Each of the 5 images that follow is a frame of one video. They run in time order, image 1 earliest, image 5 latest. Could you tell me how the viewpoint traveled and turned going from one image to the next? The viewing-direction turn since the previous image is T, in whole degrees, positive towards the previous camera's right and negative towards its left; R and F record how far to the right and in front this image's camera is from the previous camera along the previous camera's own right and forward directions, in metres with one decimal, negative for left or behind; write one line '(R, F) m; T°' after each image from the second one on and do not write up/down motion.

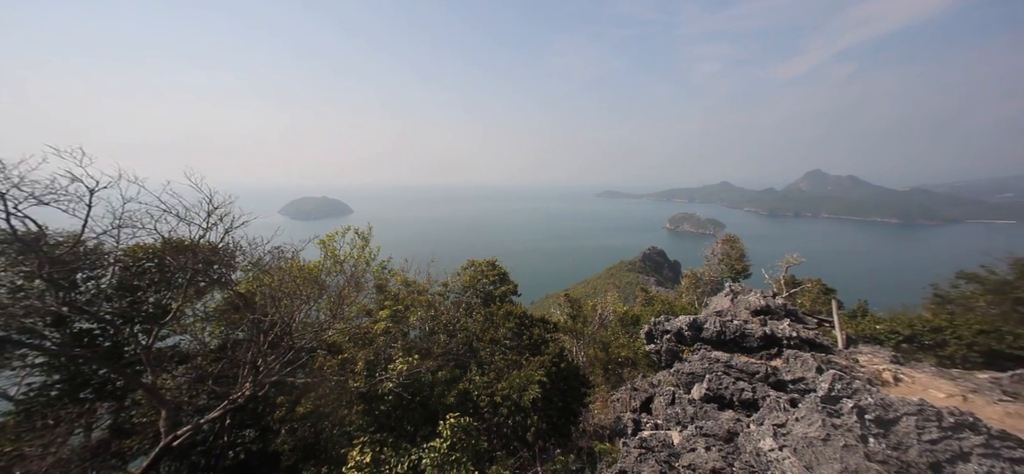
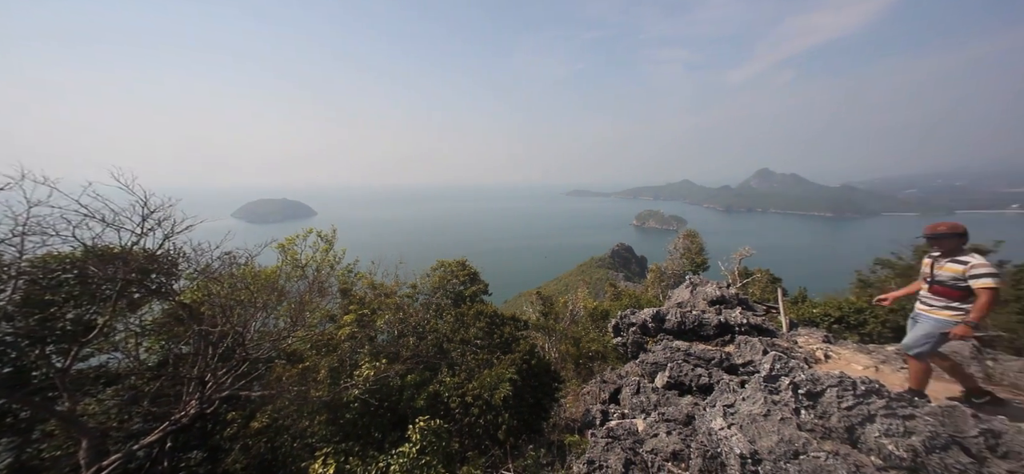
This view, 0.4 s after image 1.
(+0.2, -0.2) m; +5°
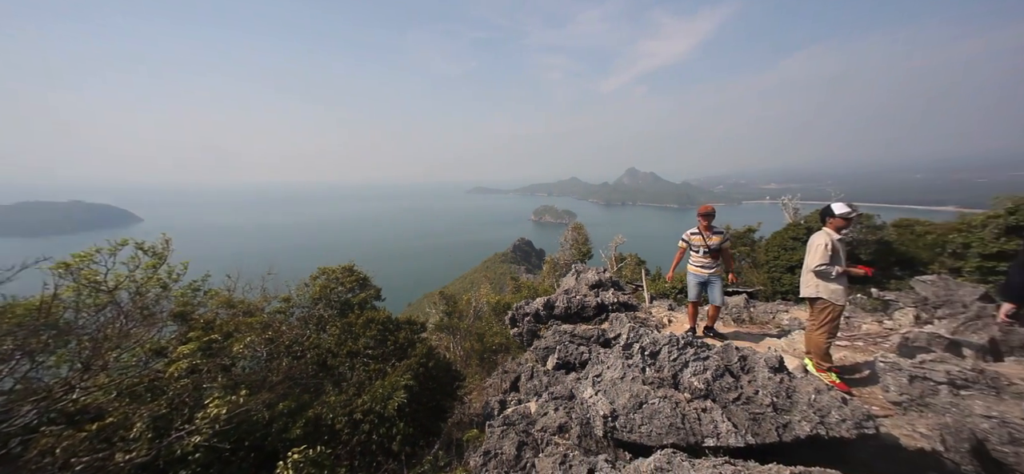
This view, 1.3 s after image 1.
(+0.5, -0.2) m; +15°
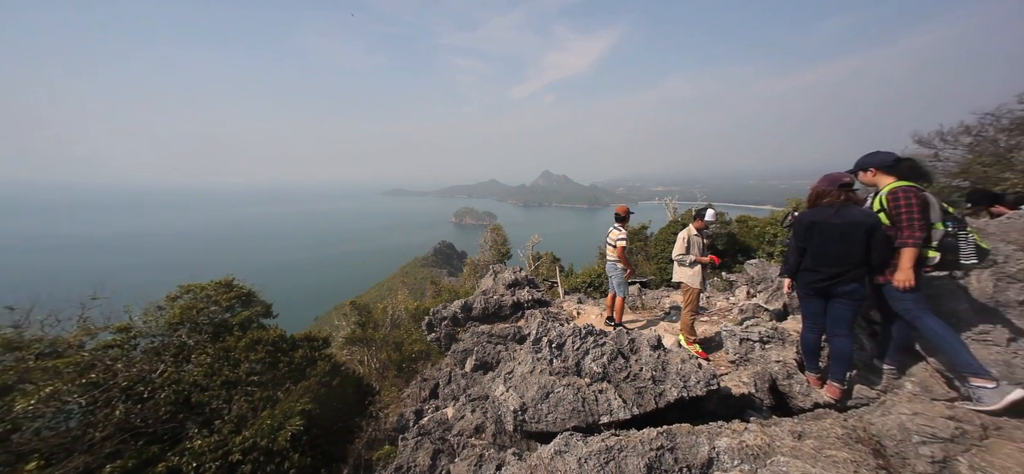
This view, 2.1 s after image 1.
(+0.1, -0.1) m; +12°
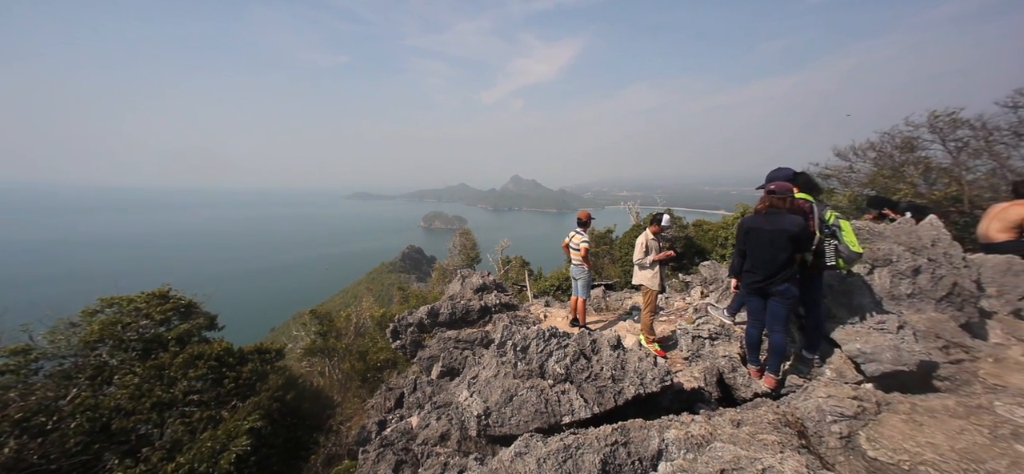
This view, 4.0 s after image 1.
(0.0, 0.0) m; +5°
